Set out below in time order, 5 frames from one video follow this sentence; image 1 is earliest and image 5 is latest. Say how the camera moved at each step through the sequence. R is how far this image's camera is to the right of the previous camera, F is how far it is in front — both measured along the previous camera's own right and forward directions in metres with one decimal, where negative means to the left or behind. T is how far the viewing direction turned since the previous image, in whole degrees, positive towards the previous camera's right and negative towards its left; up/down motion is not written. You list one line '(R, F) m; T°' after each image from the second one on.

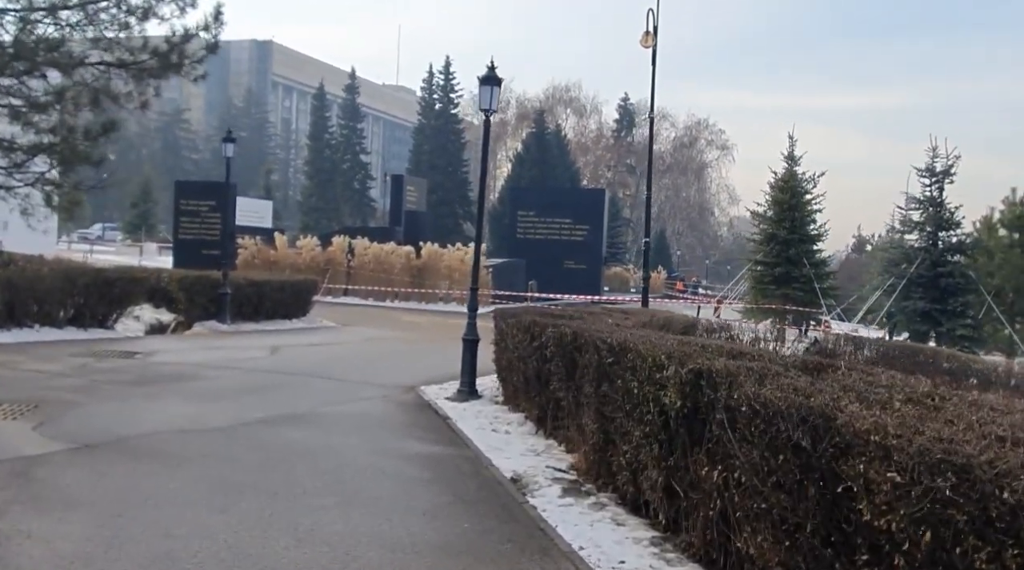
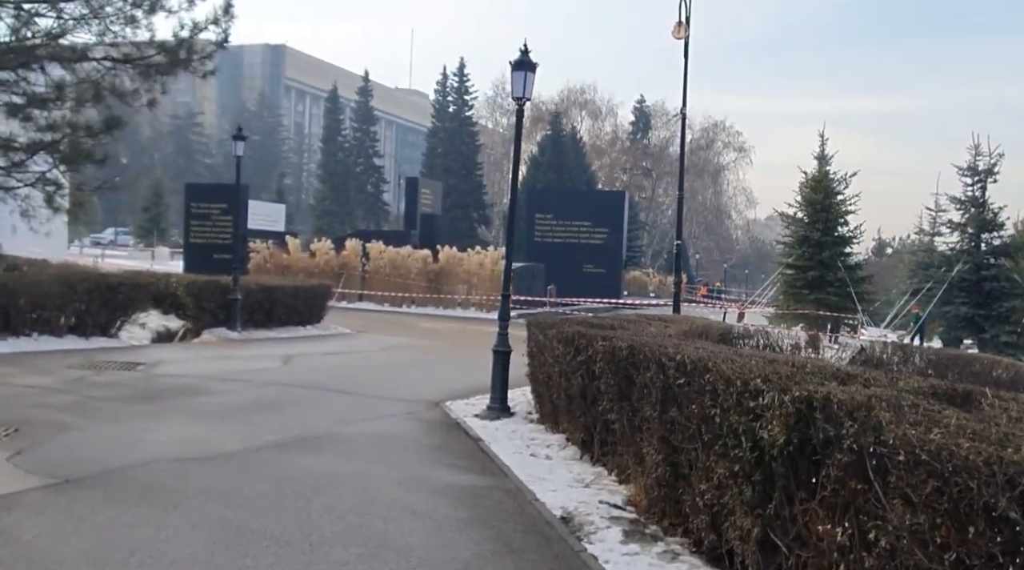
(-0.2, +1.0) m; -1°
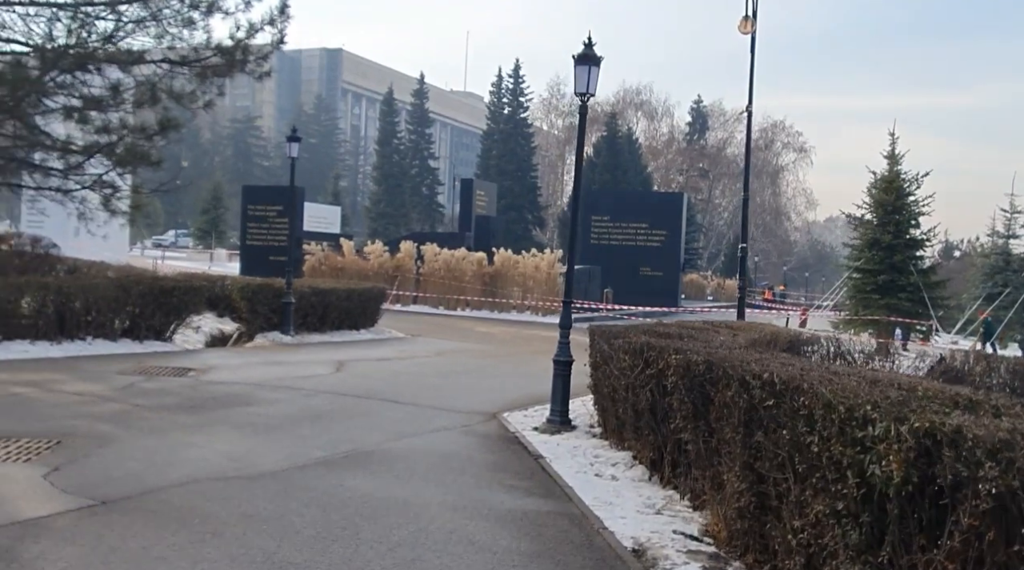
(-0.1, +0.5) m; -3°
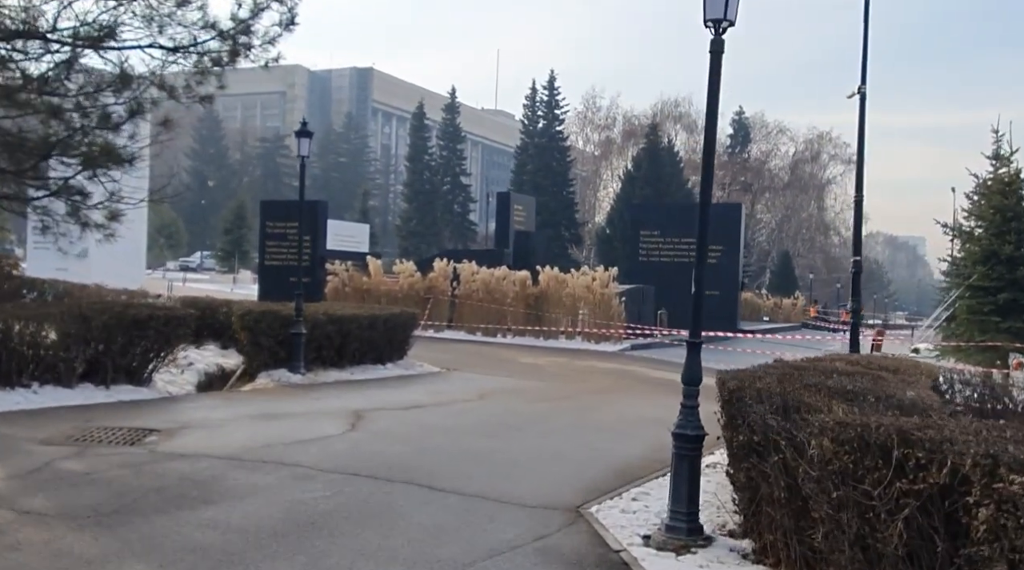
(-0.4, +3.4) m; -2°
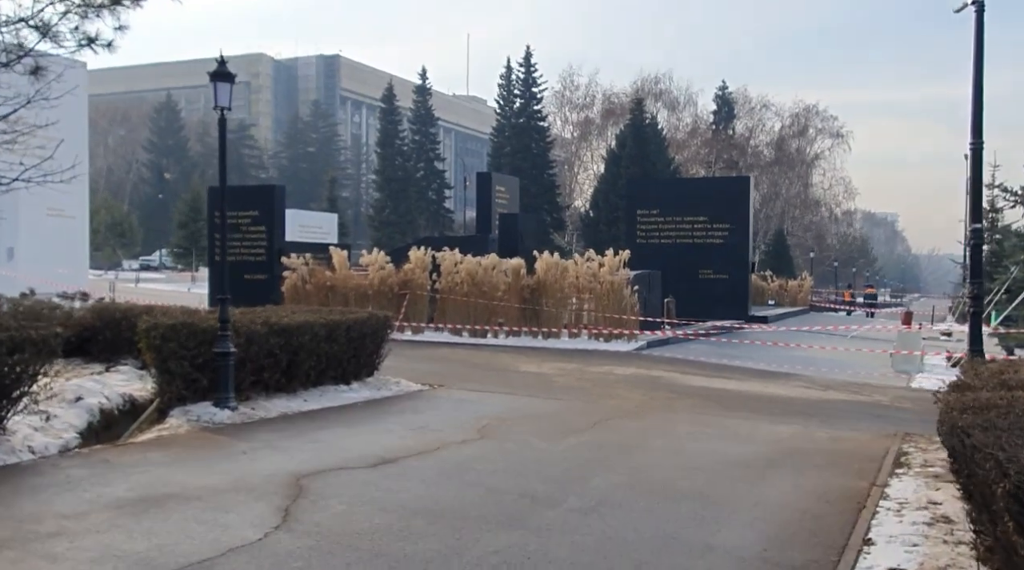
(-0.3, +4.0) m; +1°
